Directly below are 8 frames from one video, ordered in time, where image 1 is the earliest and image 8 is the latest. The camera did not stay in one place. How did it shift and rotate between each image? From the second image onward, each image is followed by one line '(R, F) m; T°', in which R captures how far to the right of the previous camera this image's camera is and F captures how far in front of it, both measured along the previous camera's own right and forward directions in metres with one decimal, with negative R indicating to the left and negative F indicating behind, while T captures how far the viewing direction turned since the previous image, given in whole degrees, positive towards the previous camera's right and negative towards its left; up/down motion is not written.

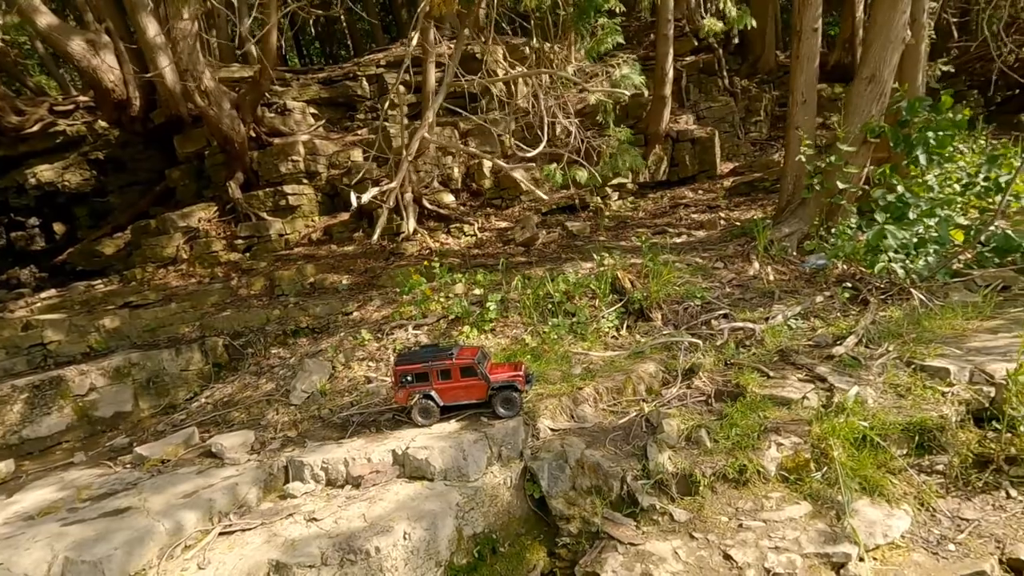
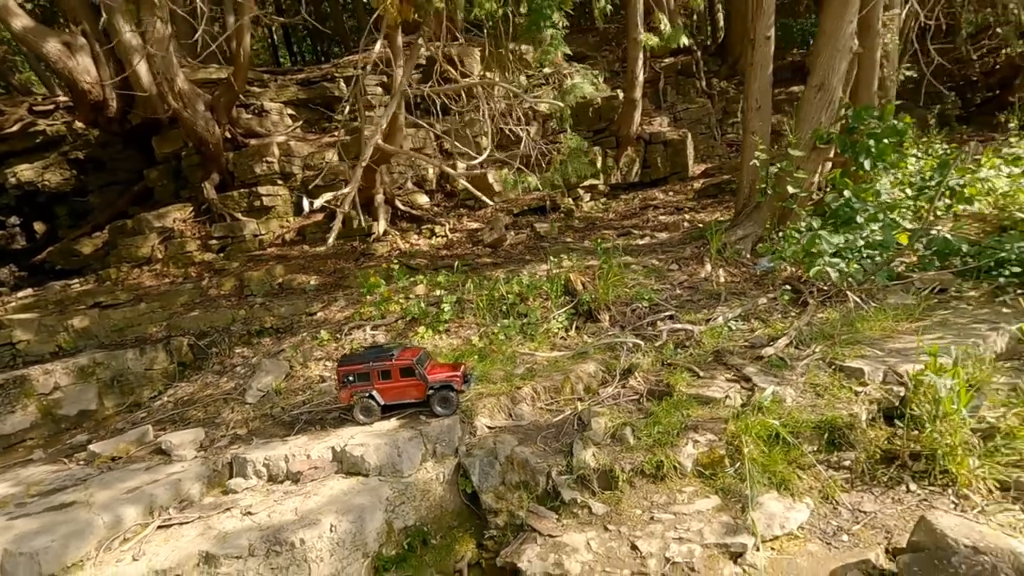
(+0.3, -0.1) m; 0°
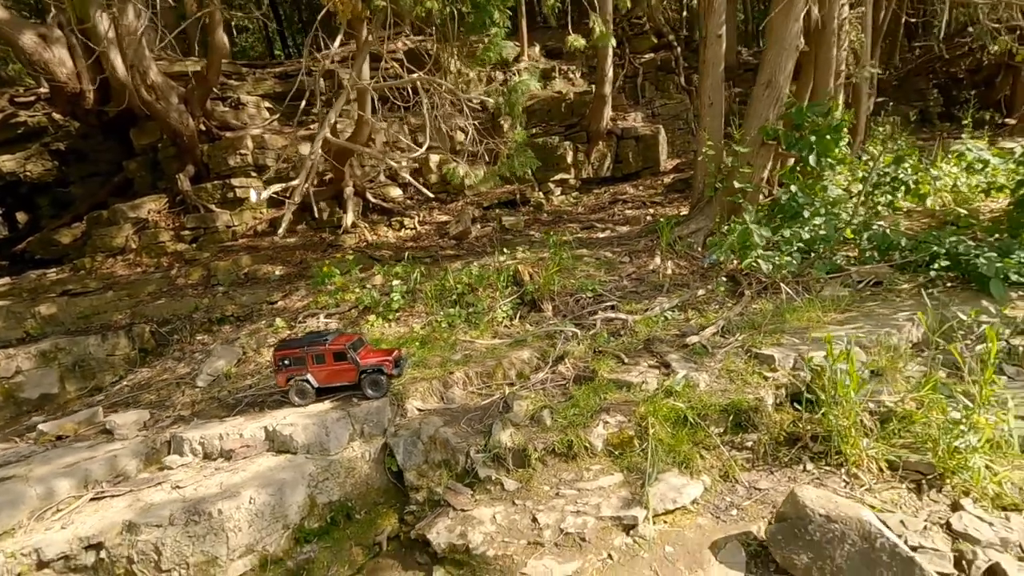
(+0.4, -0.1) m; 0°
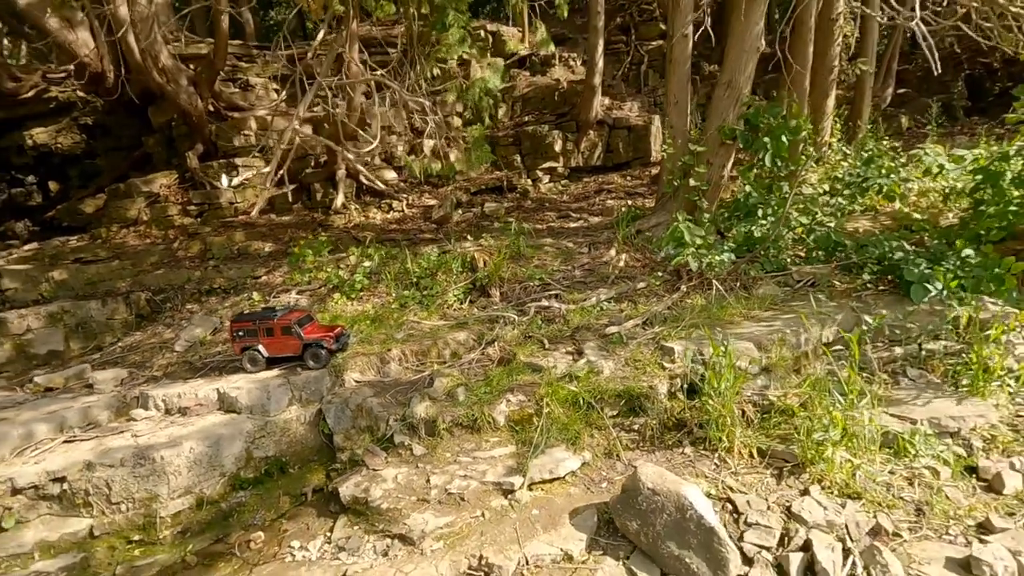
(+0.7, -0.3) m; -3°
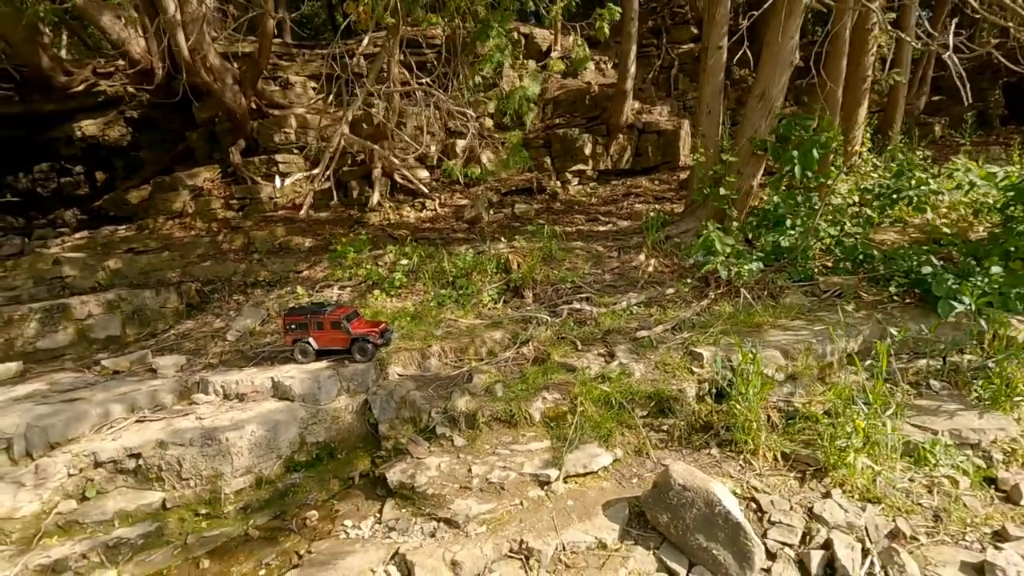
(-0.1, -0.2) m; -2°
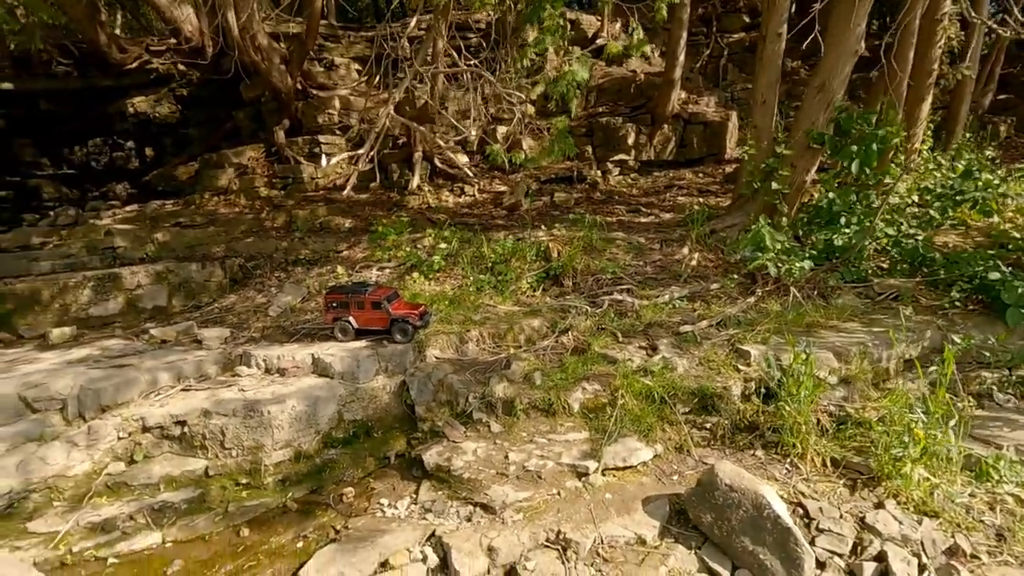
(-0.1, +0.1) m; -3°
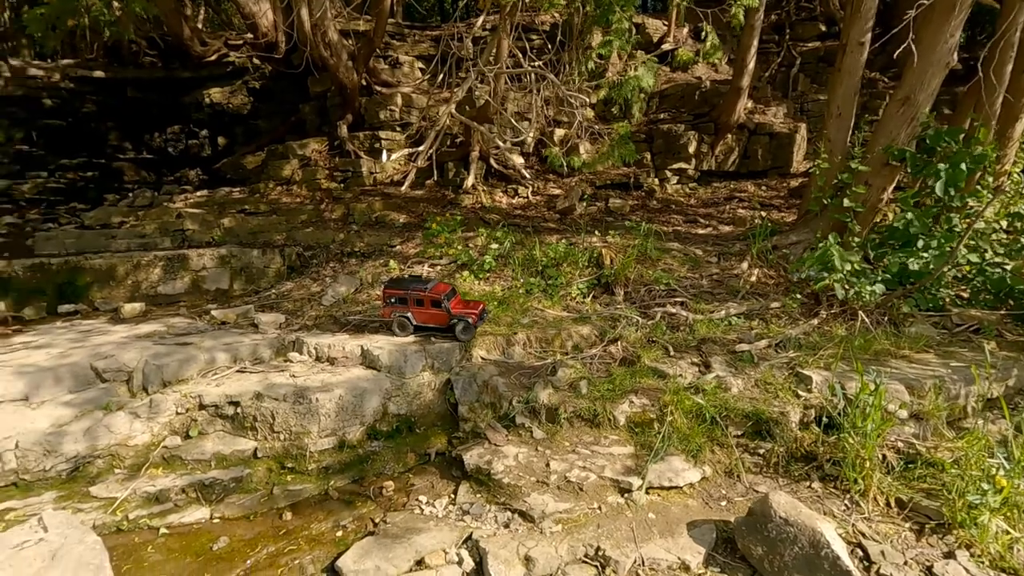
(0.0, 0.0) m; -5°
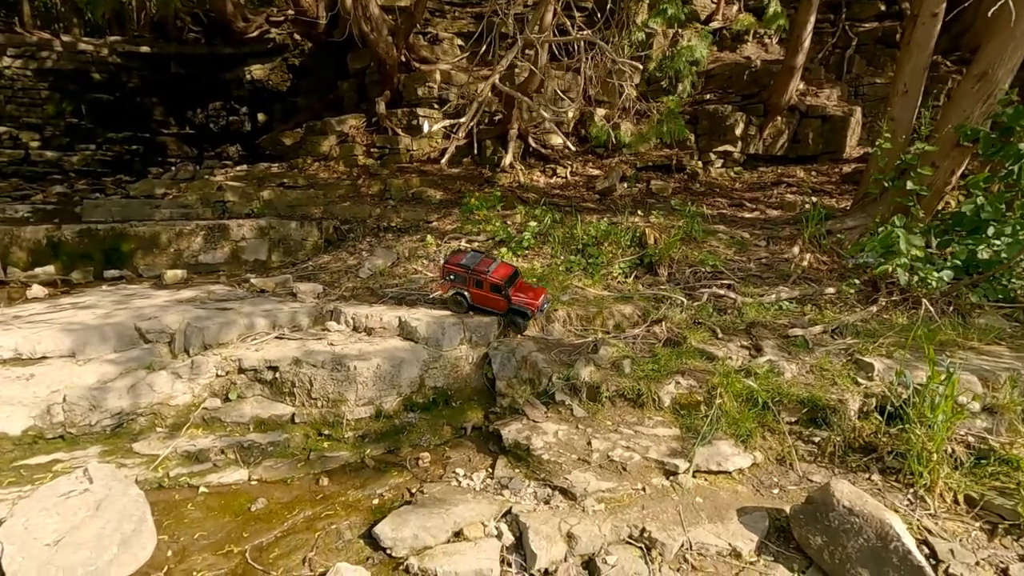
(-0.1, +0.1) m; -3°
